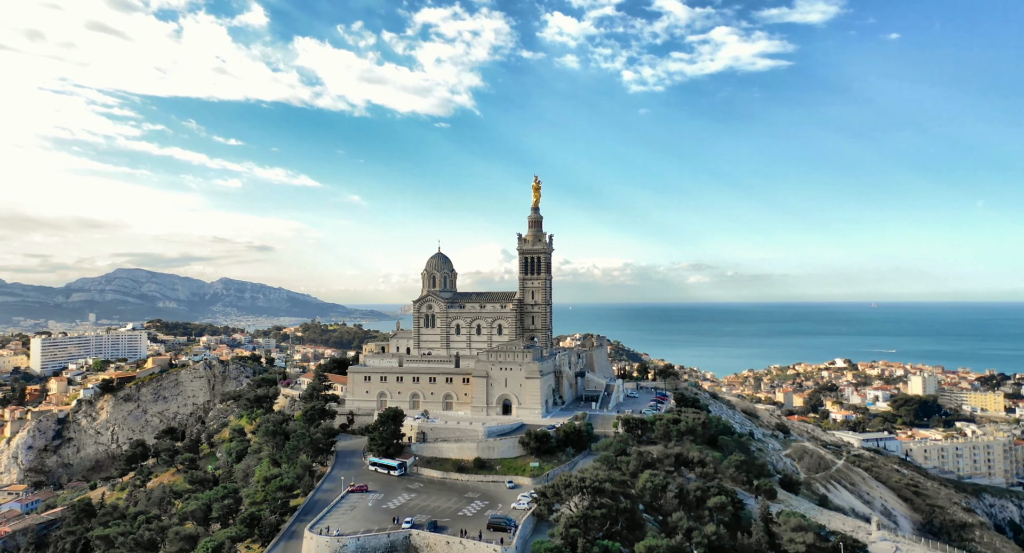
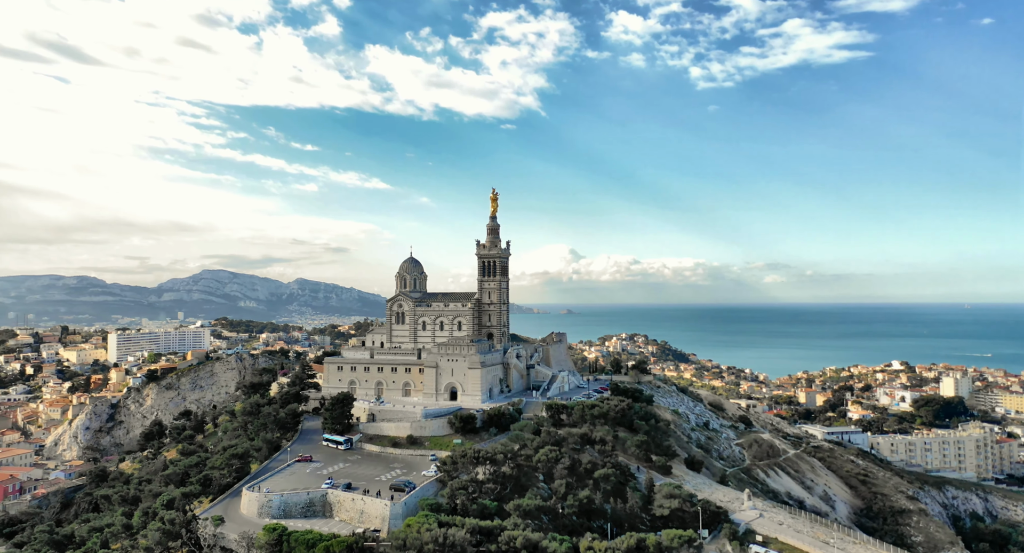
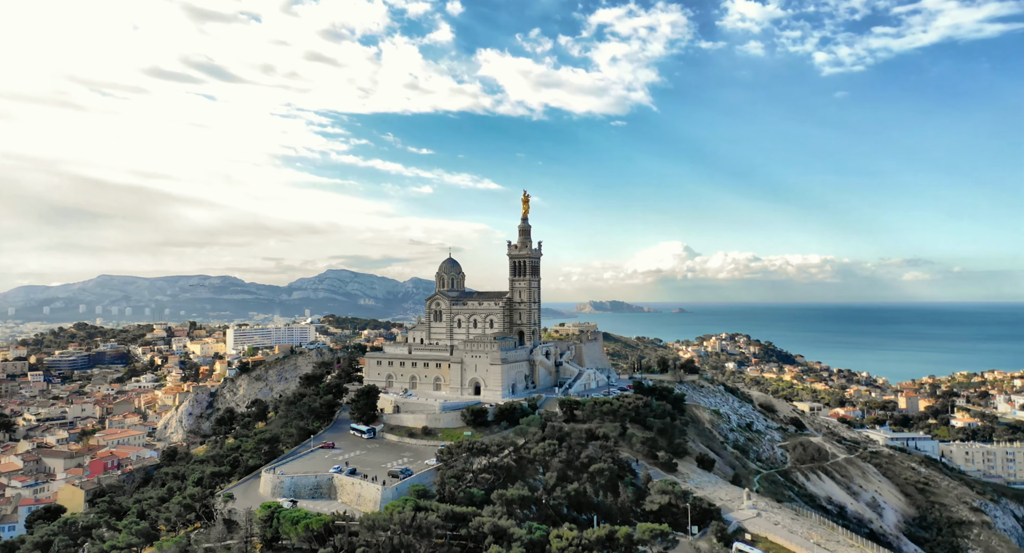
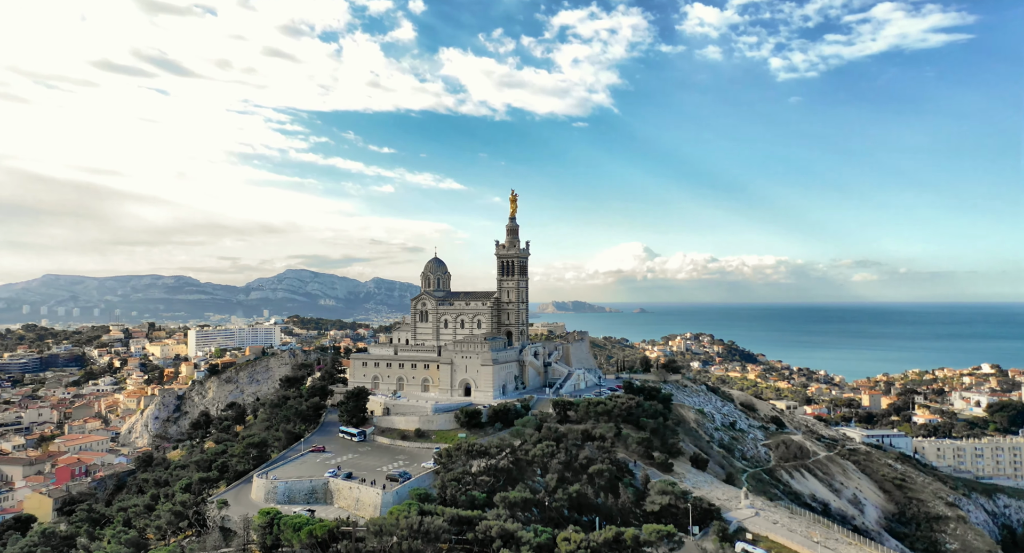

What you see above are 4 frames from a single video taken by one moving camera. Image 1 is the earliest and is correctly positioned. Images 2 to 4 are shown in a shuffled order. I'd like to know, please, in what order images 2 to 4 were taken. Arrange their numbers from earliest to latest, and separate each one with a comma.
2, 4, 3
